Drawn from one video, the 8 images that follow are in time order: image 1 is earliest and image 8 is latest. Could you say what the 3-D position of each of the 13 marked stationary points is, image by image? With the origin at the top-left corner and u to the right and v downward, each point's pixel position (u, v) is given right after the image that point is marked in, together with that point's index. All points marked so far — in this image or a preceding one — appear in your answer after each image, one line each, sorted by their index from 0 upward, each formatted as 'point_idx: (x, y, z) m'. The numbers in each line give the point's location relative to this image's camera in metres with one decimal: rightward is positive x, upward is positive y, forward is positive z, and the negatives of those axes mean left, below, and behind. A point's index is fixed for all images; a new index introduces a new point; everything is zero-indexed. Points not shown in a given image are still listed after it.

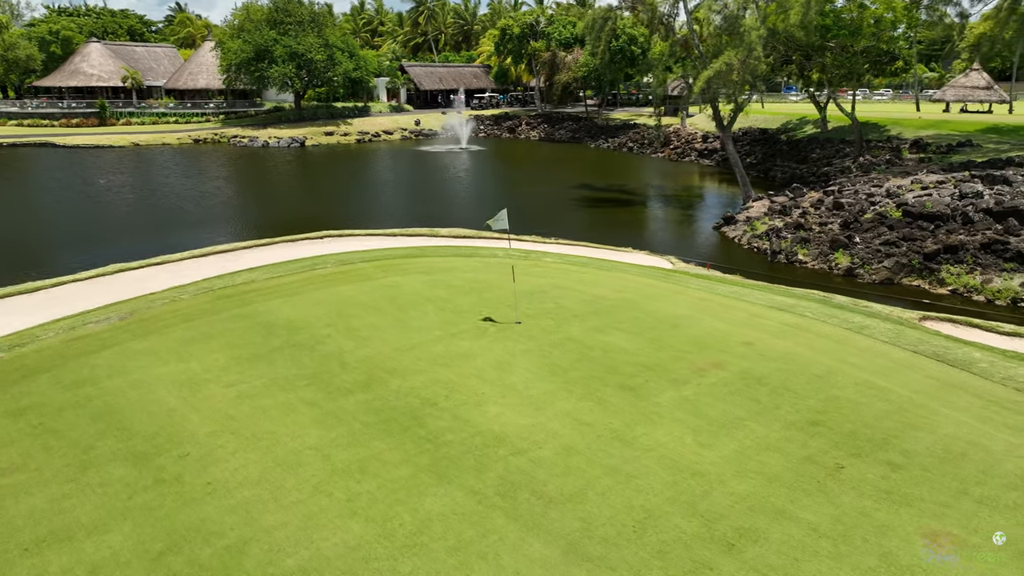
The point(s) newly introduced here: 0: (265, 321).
0: (-4.4, -0.6, +13.1) m
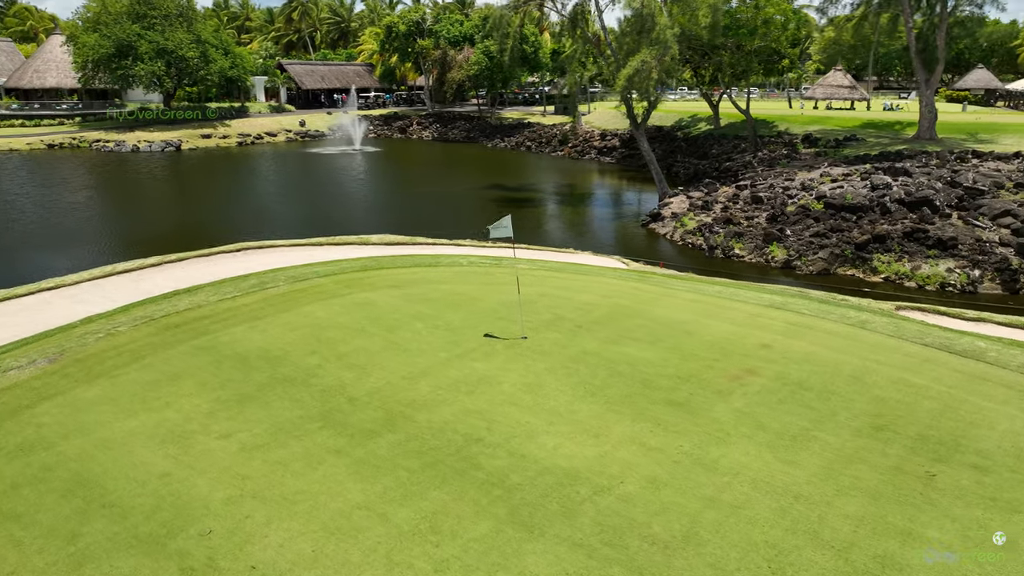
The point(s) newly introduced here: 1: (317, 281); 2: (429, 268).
0: (-4.2, -1.1, +11.3) m
1: (-4.1, +0.1, +15.2) m
2: (-1.8, +0.5, +16.5) m
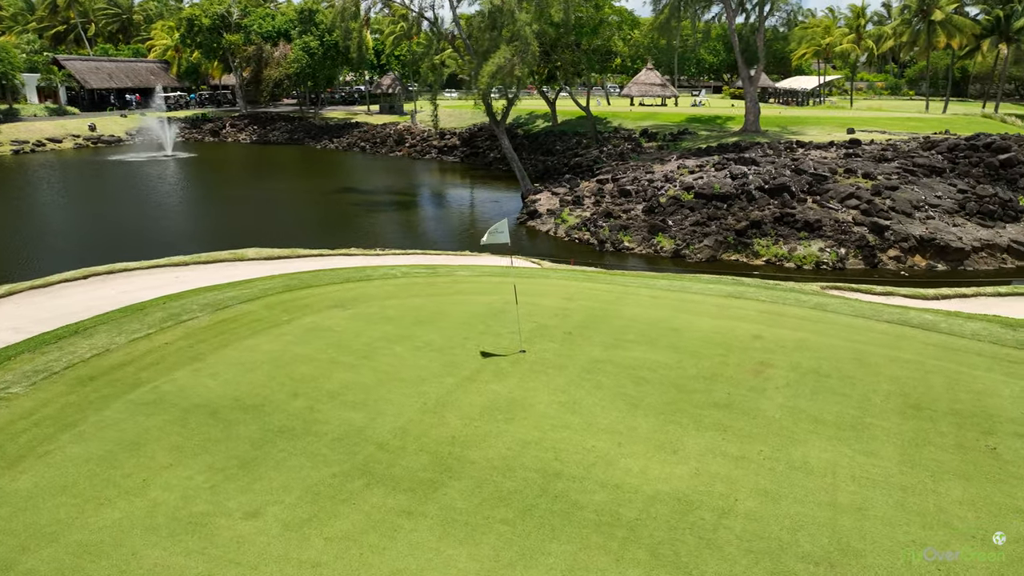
0: (-3.9, -1.5, +9.3) m
1: (-4.8, -0.4, +13.0) m
2: (-3.0, +0.1, +14.9) m
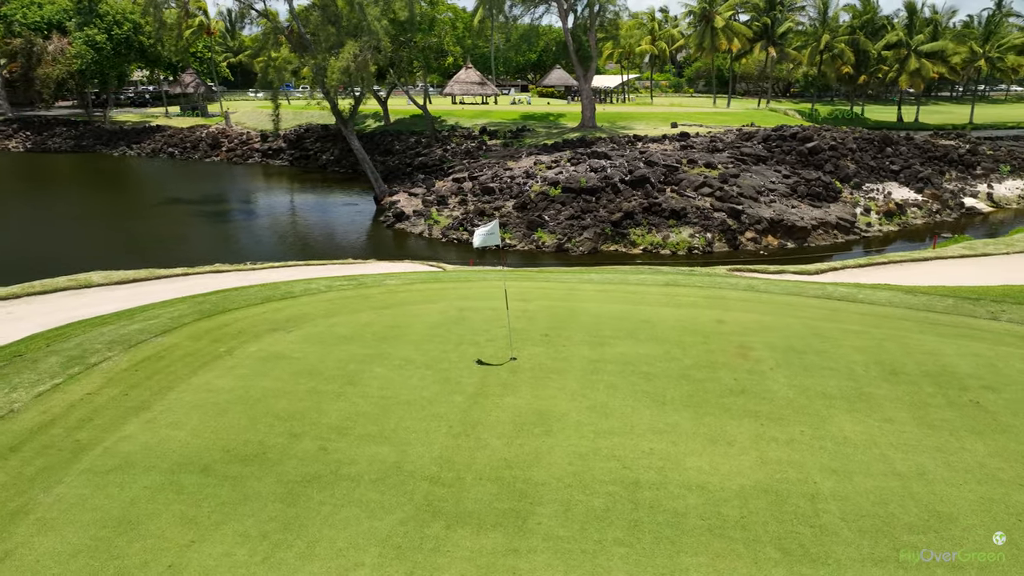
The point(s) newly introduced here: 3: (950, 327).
0: (-3.4, -1.9, +7.7) m
1: (-5.4, -0.8, +11.1) m
2: (-4.1, -0.2, +13.3) m
3: (+7.6, -0.7, +12.3) m
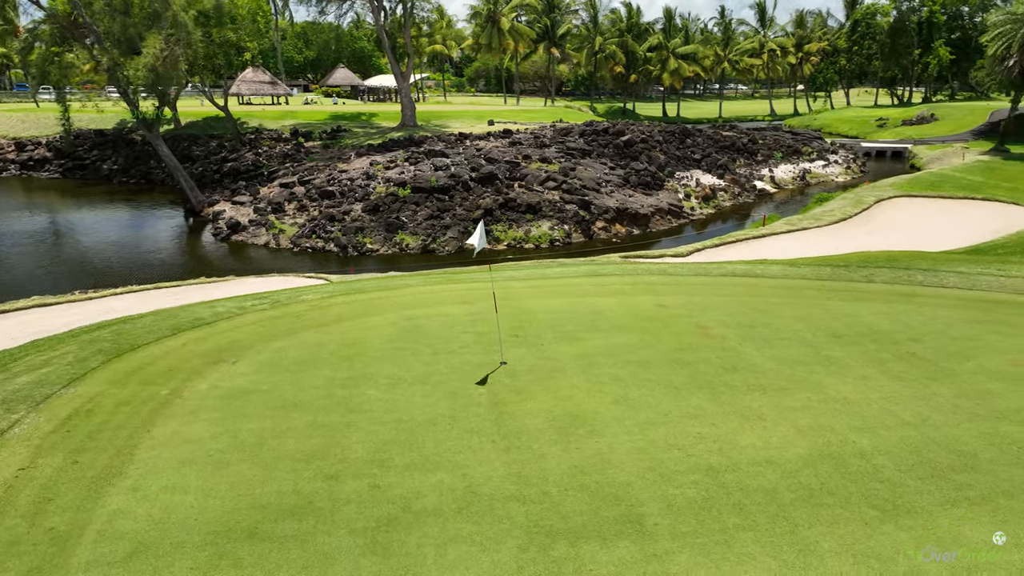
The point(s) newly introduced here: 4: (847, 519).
0: (-2.5, -2.1, +6.4) m
1: (-5.4, -1.3, +9.0) m
2: (-5.0, -0.6, +11.5) m
3: (+6.5, -0.1, +13.9) m
4: (+3.1, -2.2, +6.6) m
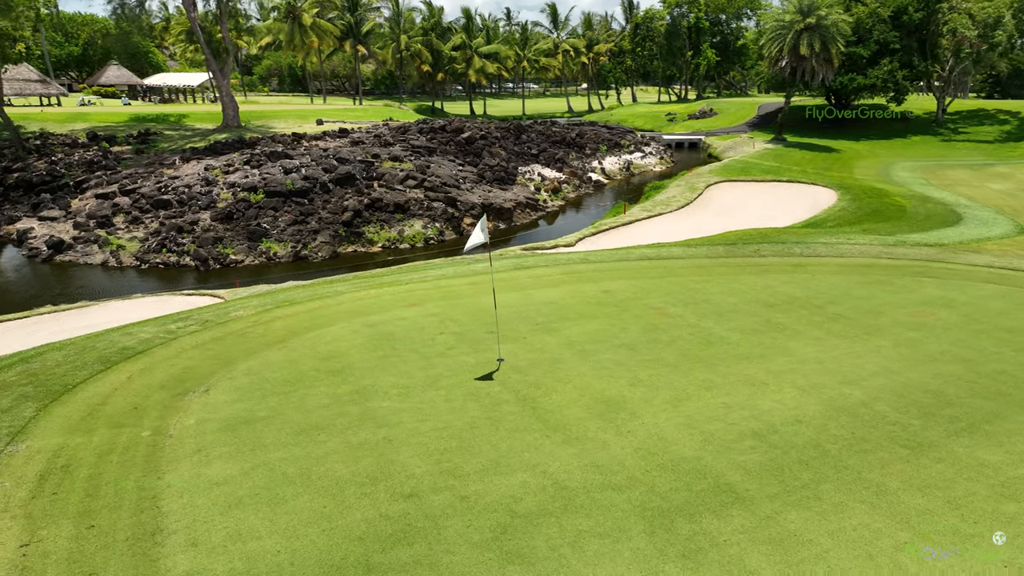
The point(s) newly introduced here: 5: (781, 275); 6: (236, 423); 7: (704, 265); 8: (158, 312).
0: (-1.4, -2.2, +5.7) m
1: (-5.0, -1.6, +7.5) m
2: (-5.2, -0.9, +10.0) m
3: (+5.1, +0.5, +15.4) m
4: (+3.9, -1.8, +7.4) m
5: (+5.6, +0.3, +14.7) m
6: (-3.1, -1.5, +8.0) m
7: (+4.2, +0.5, +15.5) m
8: (-7.7, -0.3, +15.3) m
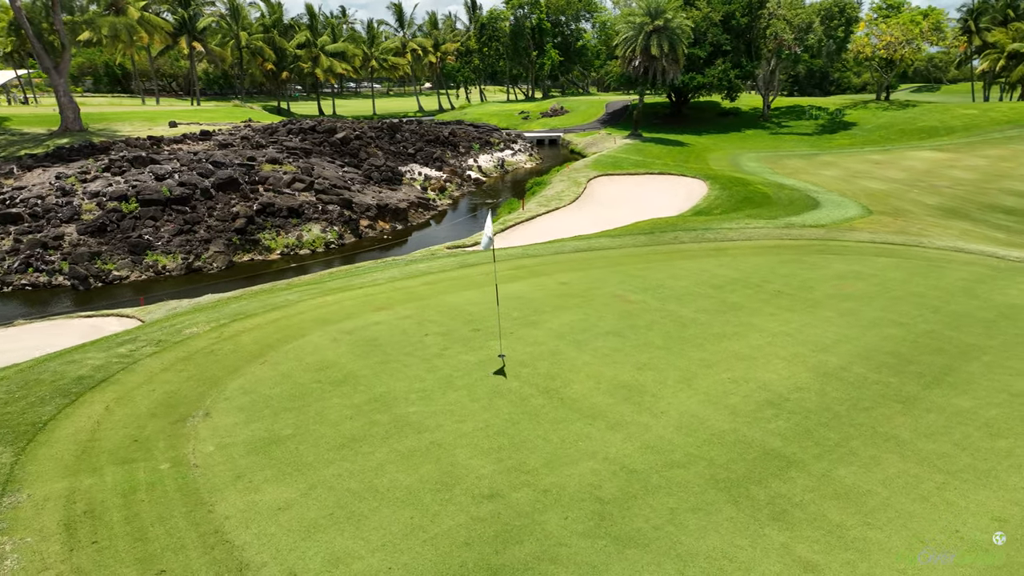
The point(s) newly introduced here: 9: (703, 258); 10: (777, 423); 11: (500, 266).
0: (-0.4, -2.2, +5.5) m
1: (-4.3, -1.9, +6.5) m
2: (-5.1, -1.2, +8.9) m
3: (+3.8, +0.8, +16.3) m
4: (+4.4, -1.5, +8.3) m
5: (+4.4, +0.6, +15.8) m
6: (-2.6, -1.6, +7.4) m
7: (+2.9, +0.8, +16.2) m
8: (-8.6, -0.7, +13.6) m
9: (+4.3, +0.7, +15.8) m
10: (+2.9, -1.6, +7.9) m
11: (-0.2, +0.4, +14.9) m
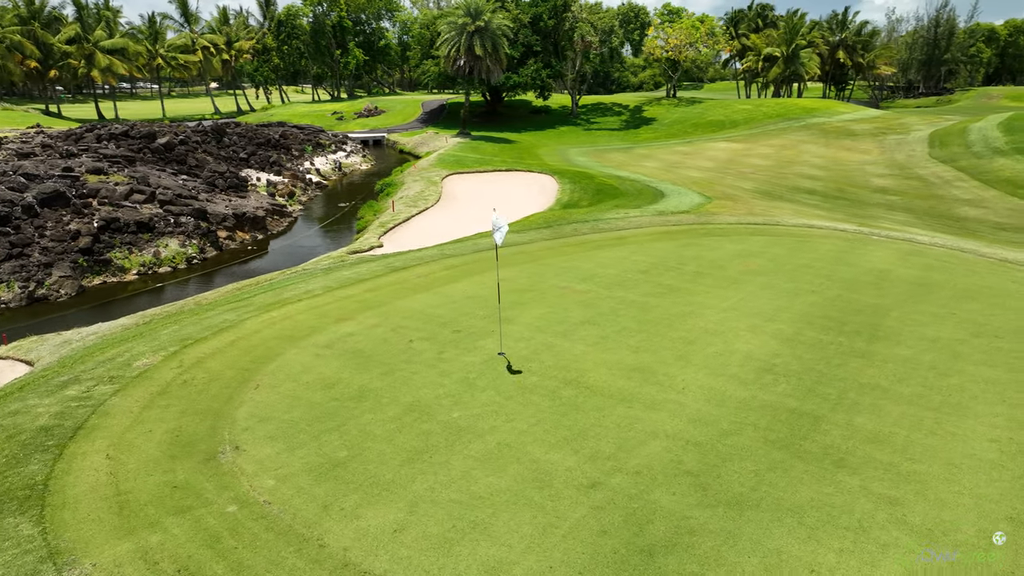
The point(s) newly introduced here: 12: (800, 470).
0: (+0.9, -2.1, +5.7) m
1: (-3.2, -2.1, +5.6) m
2: (-4.7, -1.5, +7.7) m
3: (+1.8, +1.1, +17.2) m
4: (+4.7, -1.1, +9.6) m
5: (+2.5, +1.0, +16.8) m
6: (-1.8, -1.8, +6.9) m
7: (+1.0, +1.0, +16.8) m
8: (-9.3, -1.4, +11.2) m
9: (+2.4, +1.0, +16.8) m
10: (+3.3, -1.3, +8.8) m
11: (-1.6, +0.4, +14.7) m
12: (+2.8, -1.8, +7.0) m
